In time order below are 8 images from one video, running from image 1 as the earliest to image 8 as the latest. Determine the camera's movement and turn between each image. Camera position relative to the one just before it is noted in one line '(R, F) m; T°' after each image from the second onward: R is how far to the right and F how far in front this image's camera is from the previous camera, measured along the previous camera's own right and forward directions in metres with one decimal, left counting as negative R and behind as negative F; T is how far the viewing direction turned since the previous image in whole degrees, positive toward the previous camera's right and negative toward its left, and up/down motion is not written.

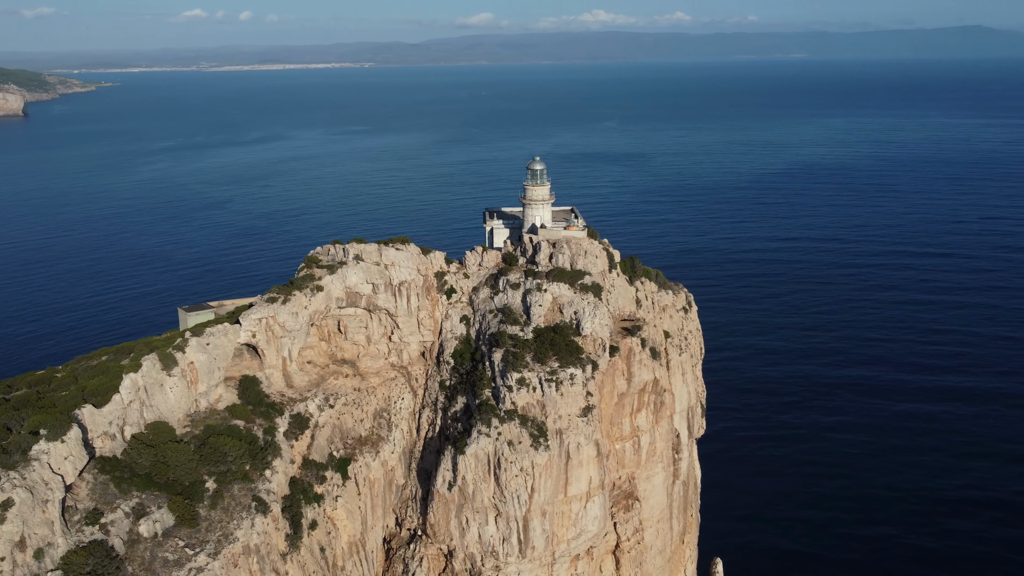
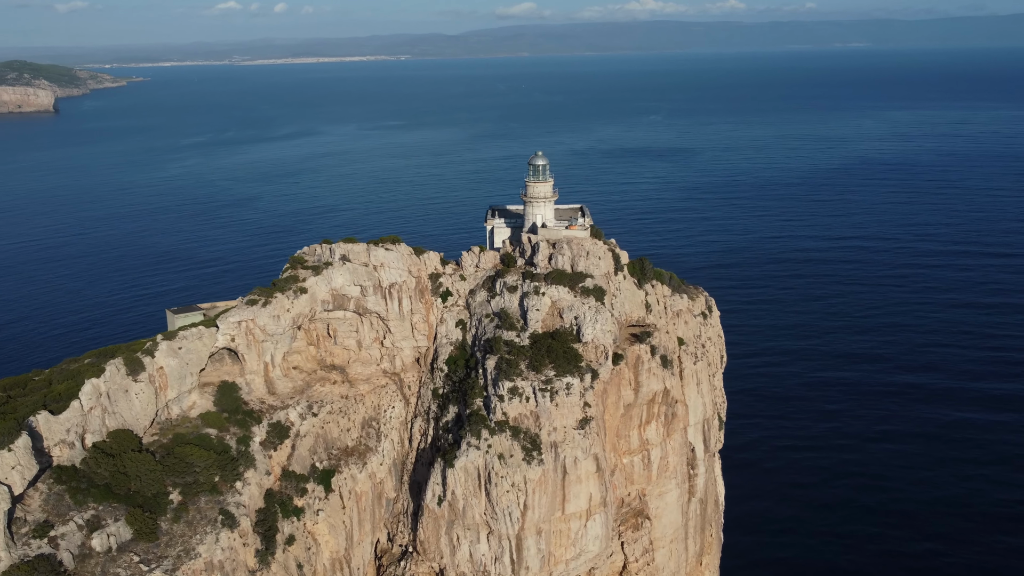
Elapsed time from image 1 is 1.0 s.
(+3.2, +2.8) m; -4°
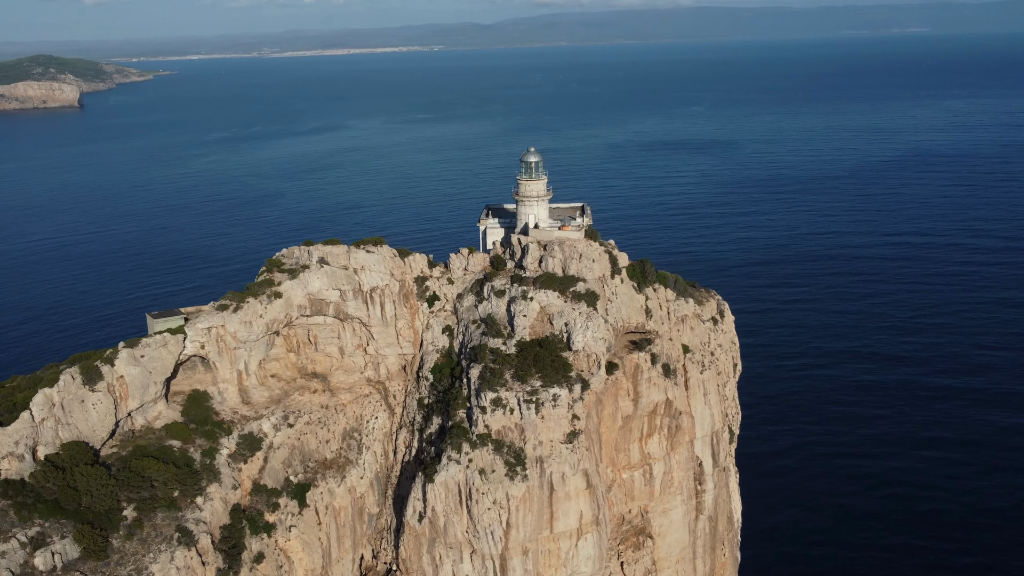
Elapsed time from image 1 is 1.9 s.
(+3.2, +2.6) m; -4°
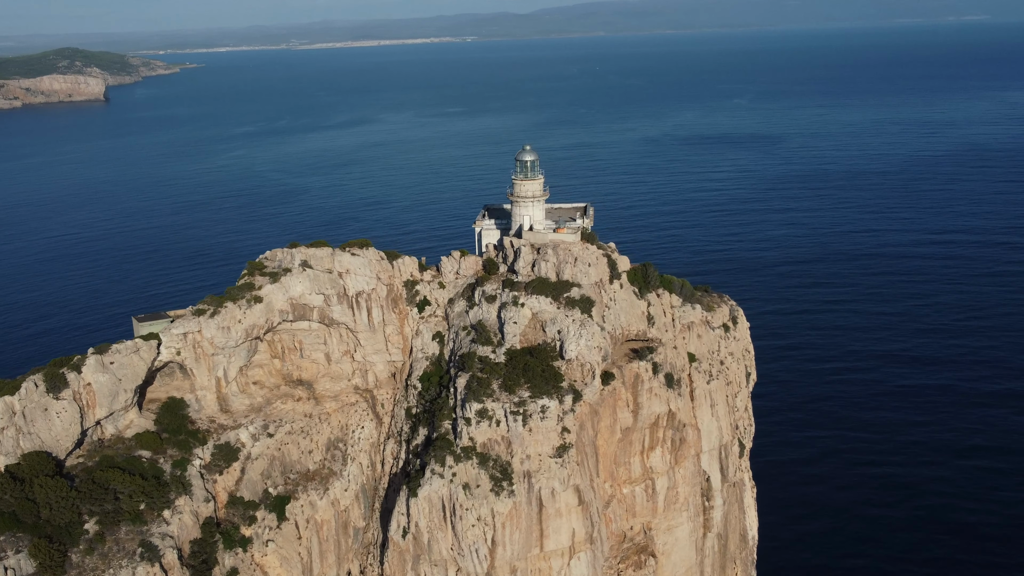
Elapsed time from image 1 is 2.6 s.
(+2.6, +2.1) m; -3°
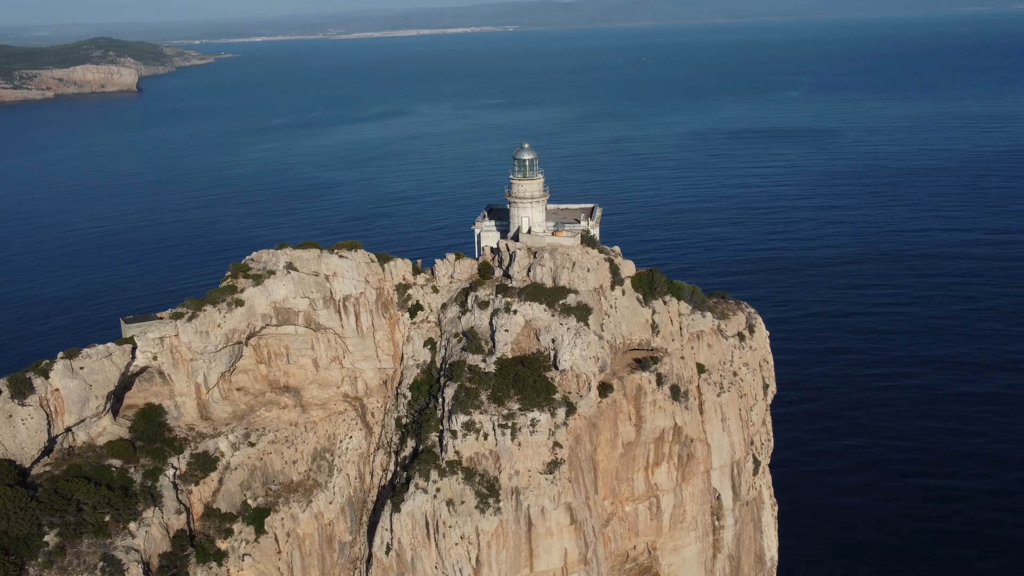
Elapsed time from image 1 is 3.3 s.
(+2.5, +2.1) m; -4°
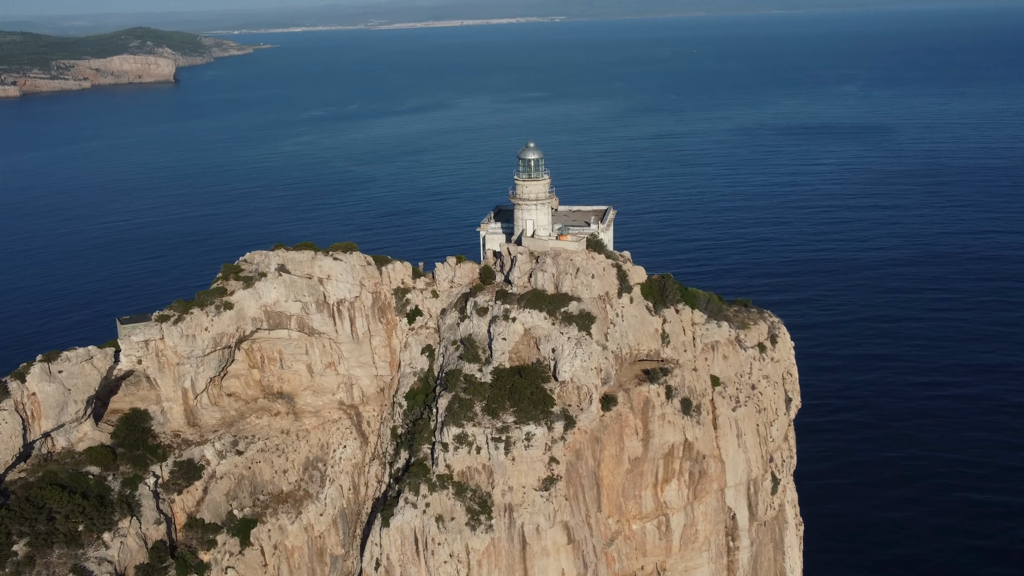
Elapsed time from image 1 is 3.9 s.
(+2.1, +1.8) m; -3°
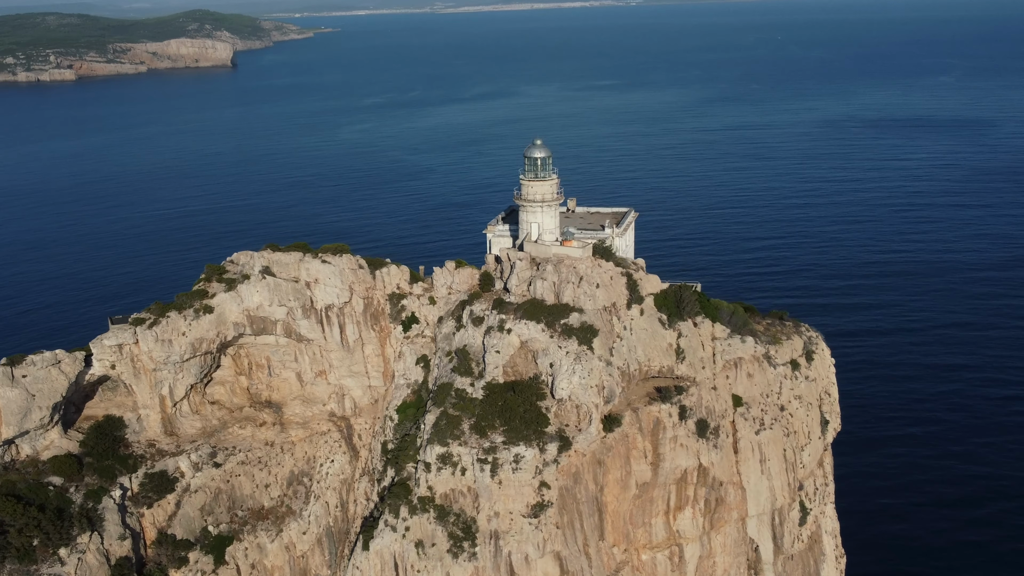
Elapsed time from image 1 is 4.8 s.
(+3.0, +2.9) m; -5°
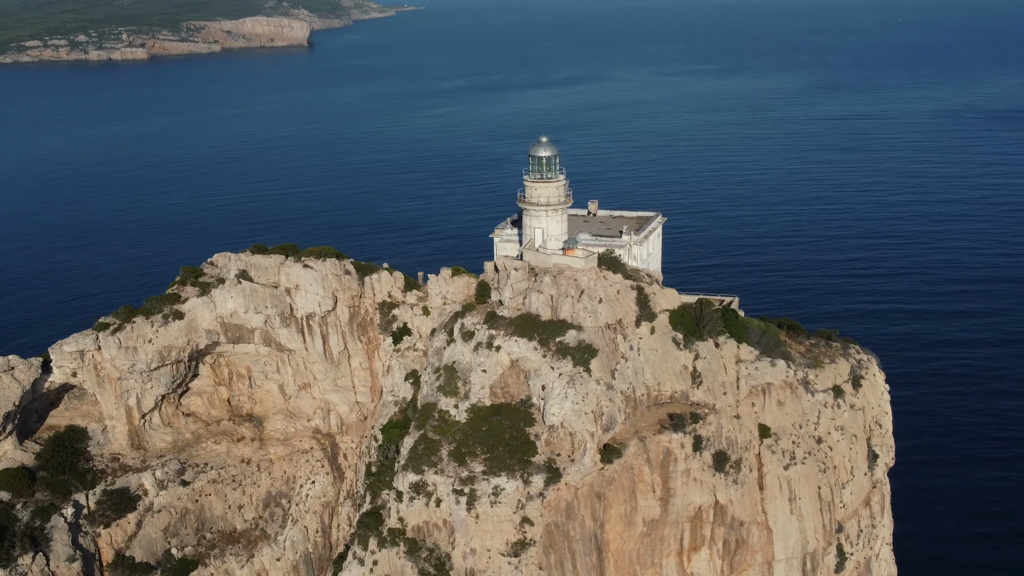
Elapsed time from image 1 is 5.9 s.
(+3.5, +3.6) m; -6°
